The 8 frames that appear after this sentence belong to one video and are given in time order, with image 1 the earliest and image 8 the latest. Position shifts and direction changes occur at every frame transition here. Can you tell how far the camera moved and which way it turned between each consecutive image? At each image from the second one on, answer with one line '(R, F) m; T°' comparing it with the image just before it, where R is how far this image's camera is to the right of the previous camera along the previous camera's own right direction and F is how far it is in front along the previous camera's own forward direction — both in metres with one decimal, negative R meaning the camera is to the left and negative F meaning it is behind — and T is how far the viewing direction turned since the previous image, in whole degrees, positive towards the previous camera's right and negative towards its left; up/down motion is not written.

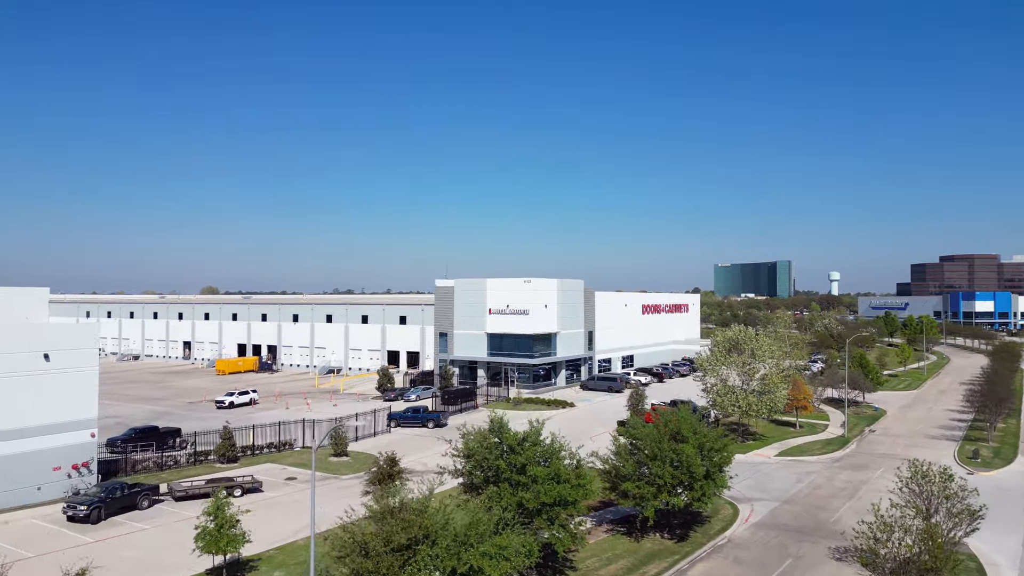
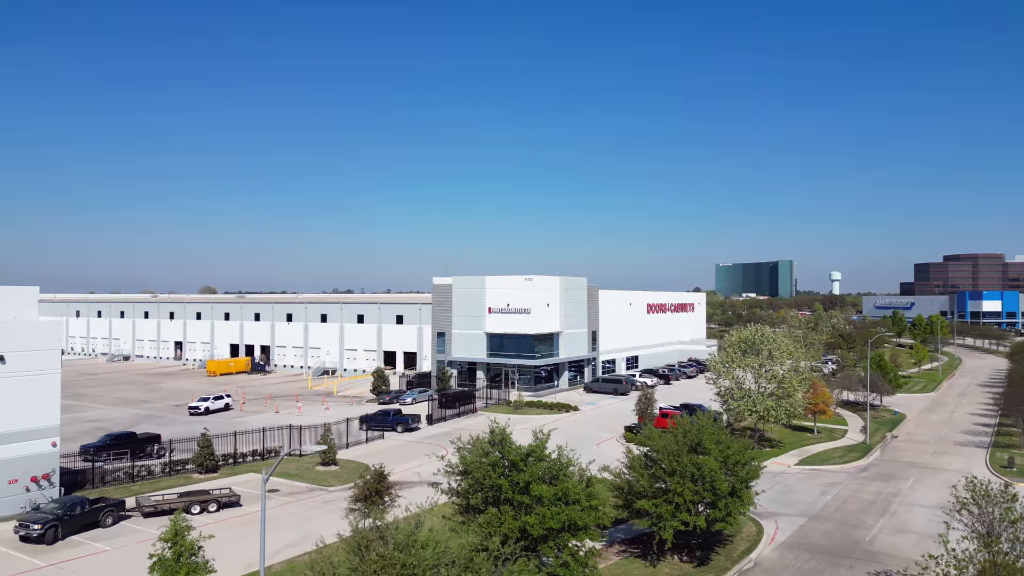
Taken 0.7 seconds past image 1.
(0.0, +2.3) m; 0°
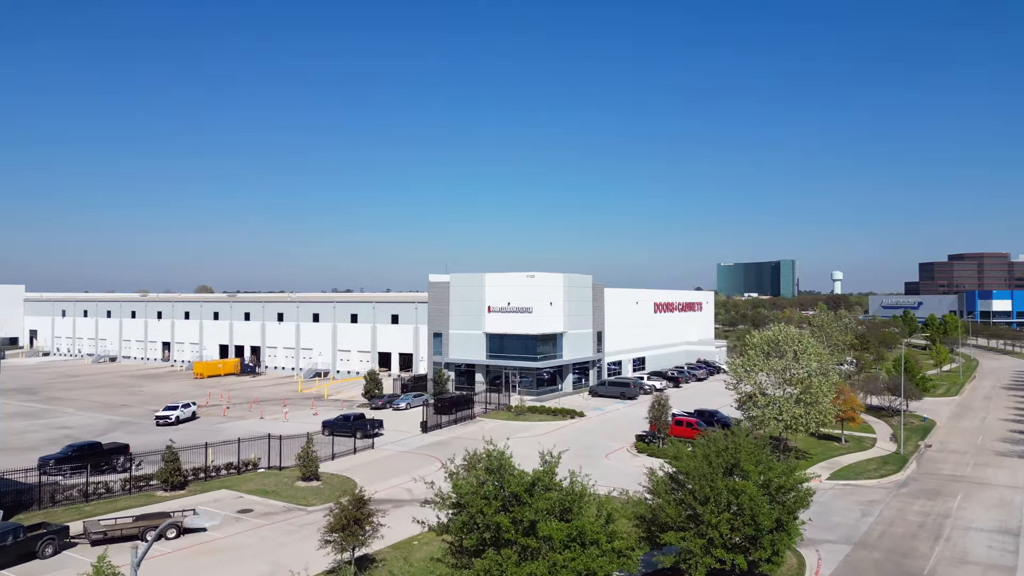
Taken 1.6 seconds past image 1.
(-0.1, +3.0) m; 0°
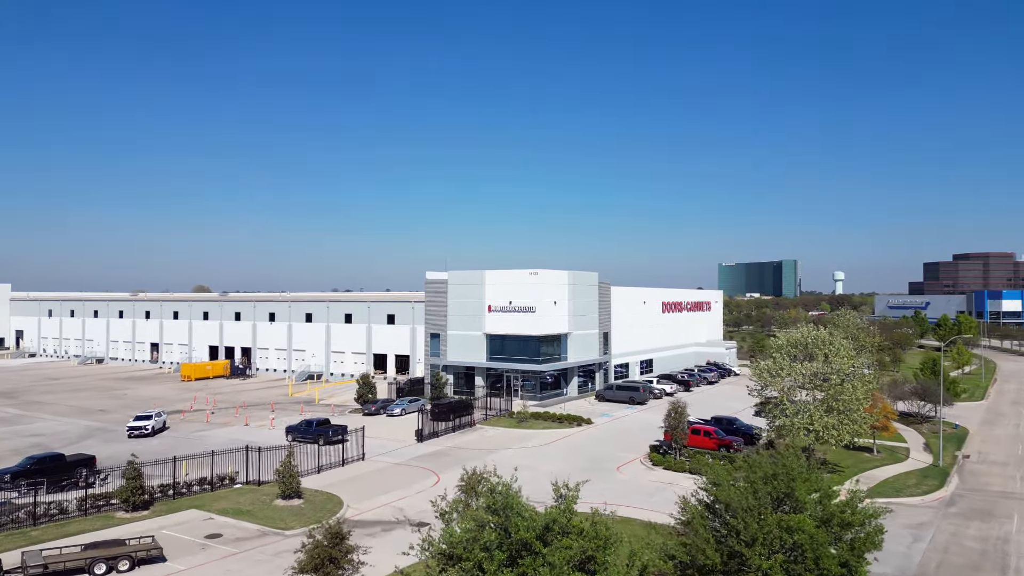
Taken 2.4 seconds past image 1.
(-0.1, +2.8) m; 0°
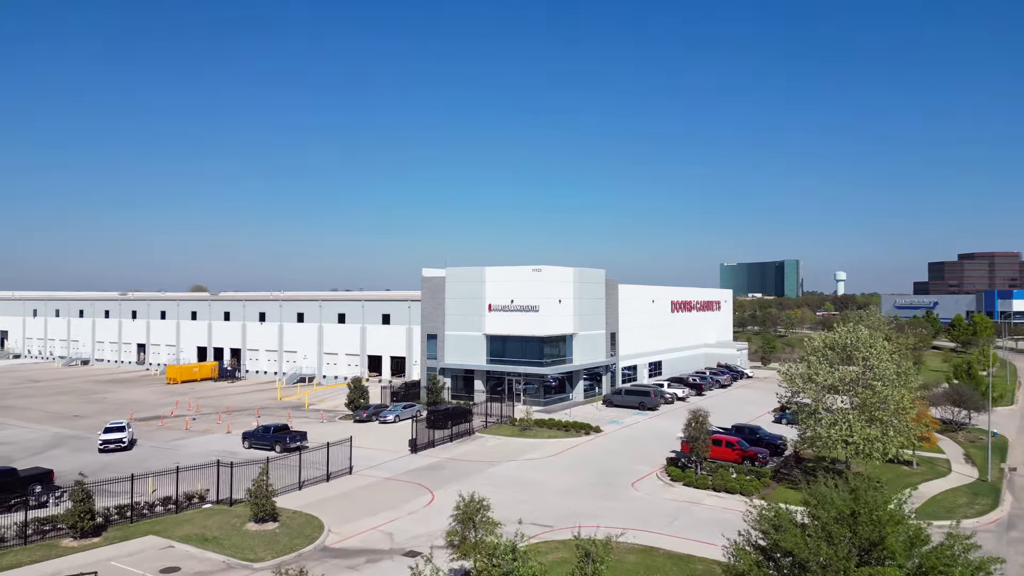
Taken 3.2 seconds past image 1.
(-0.1, +2.9) m; 0°
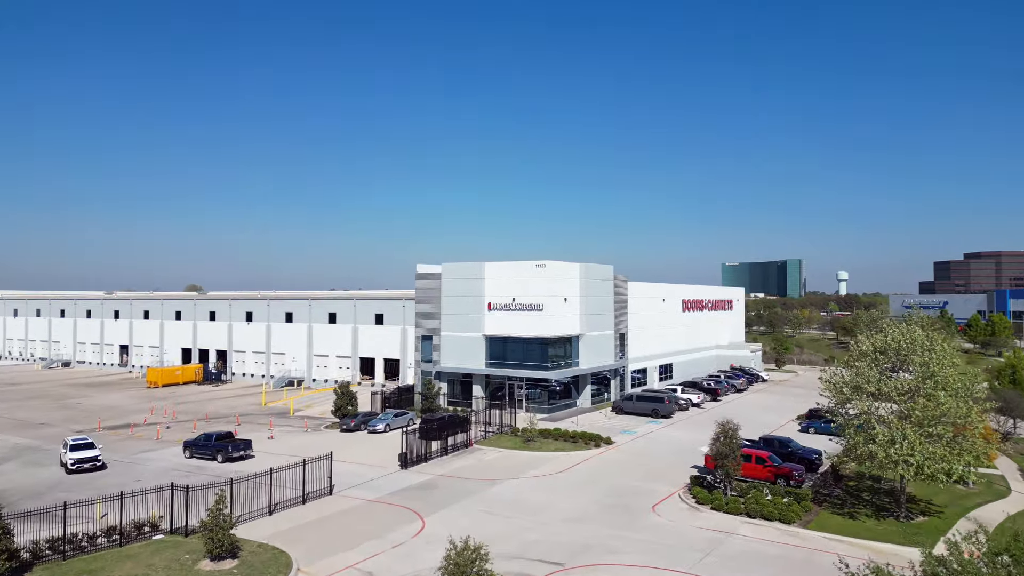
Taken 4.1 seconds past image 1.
(-0.1, +3.4) m; 0°
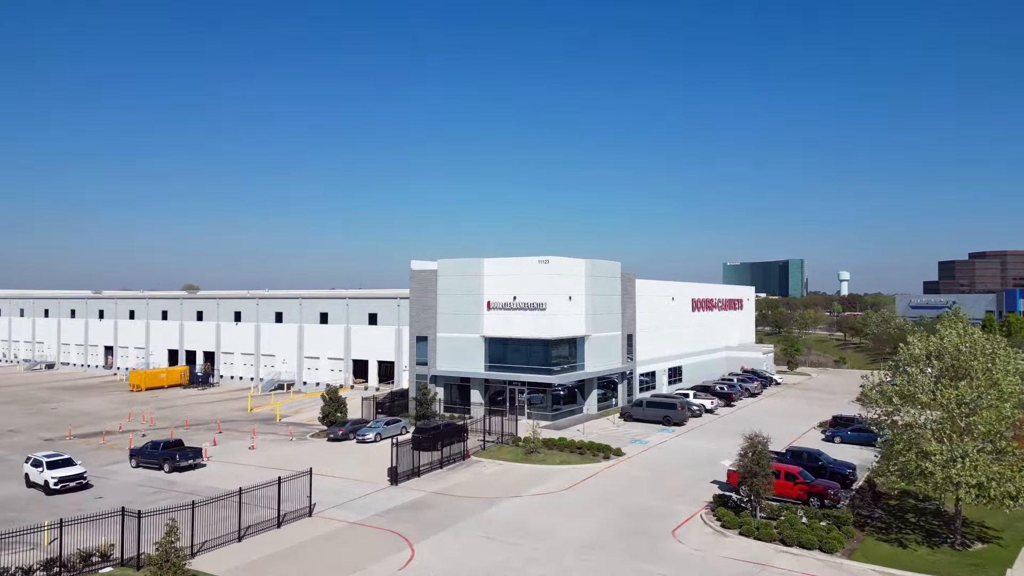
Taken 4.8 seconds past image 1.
(-0.1, +2.7) m; 0°
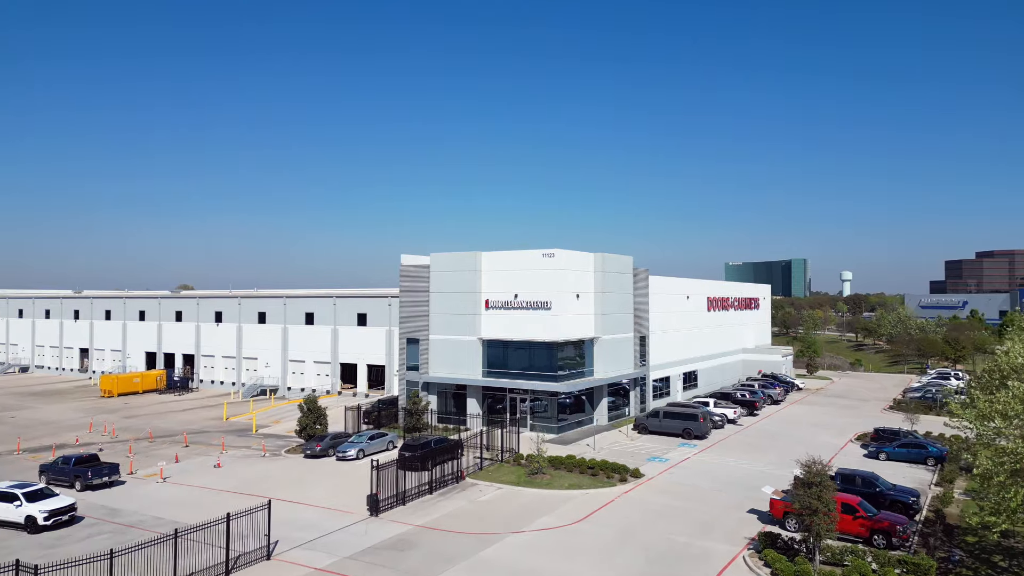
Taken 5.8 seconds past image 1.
(0.0, +3.9) m; 0°
